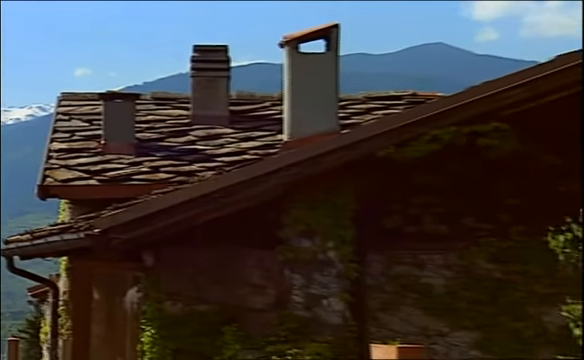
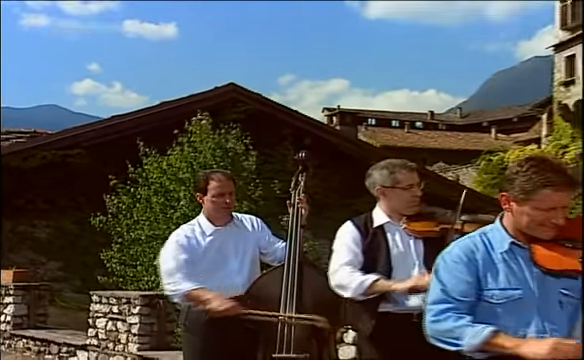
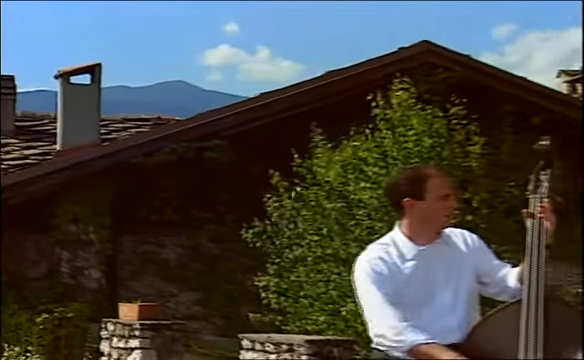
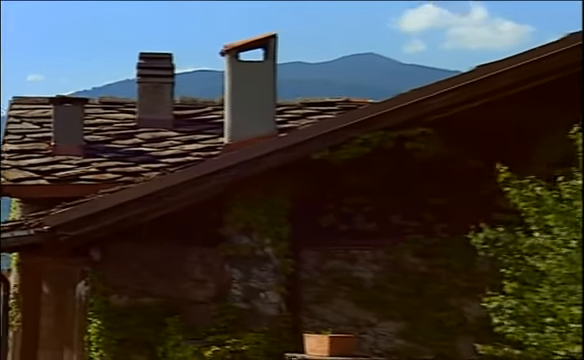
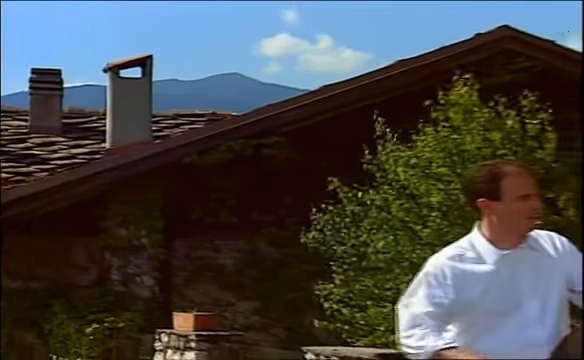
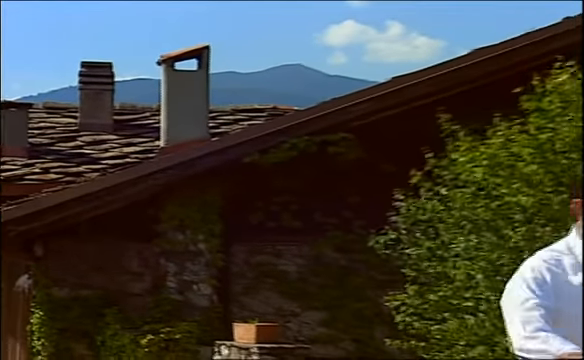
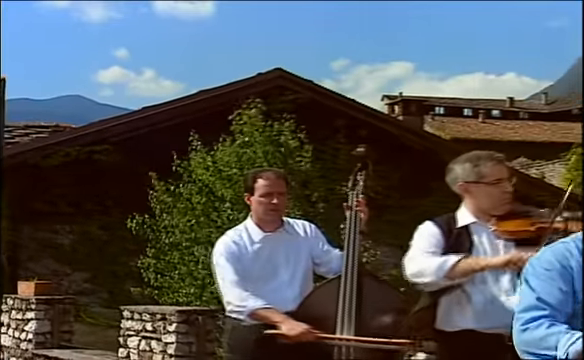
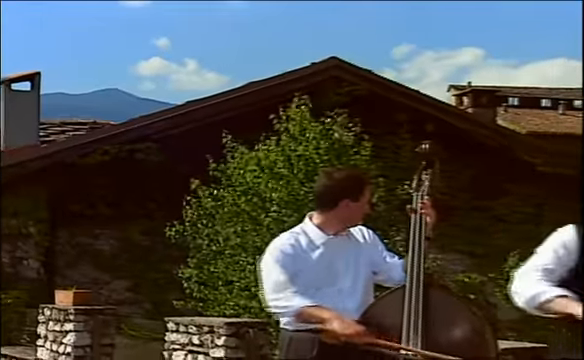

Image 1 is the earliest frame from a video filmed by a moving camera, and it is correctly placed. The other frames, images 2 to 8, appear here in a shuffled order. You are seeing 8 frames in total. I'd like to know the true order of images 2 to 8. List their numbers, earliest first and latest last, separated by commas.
4, 6, 5, 3, 8, 7, 2
